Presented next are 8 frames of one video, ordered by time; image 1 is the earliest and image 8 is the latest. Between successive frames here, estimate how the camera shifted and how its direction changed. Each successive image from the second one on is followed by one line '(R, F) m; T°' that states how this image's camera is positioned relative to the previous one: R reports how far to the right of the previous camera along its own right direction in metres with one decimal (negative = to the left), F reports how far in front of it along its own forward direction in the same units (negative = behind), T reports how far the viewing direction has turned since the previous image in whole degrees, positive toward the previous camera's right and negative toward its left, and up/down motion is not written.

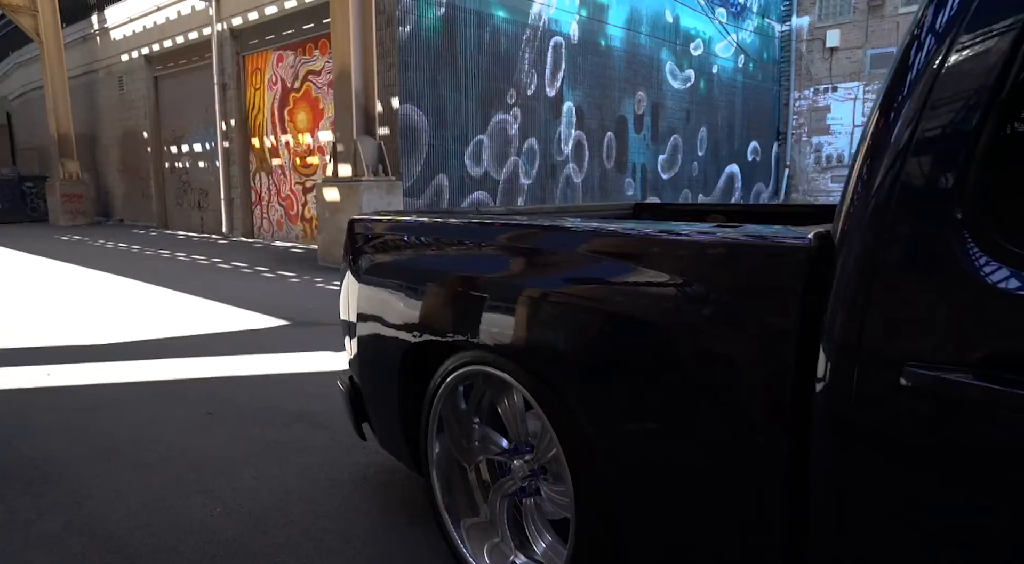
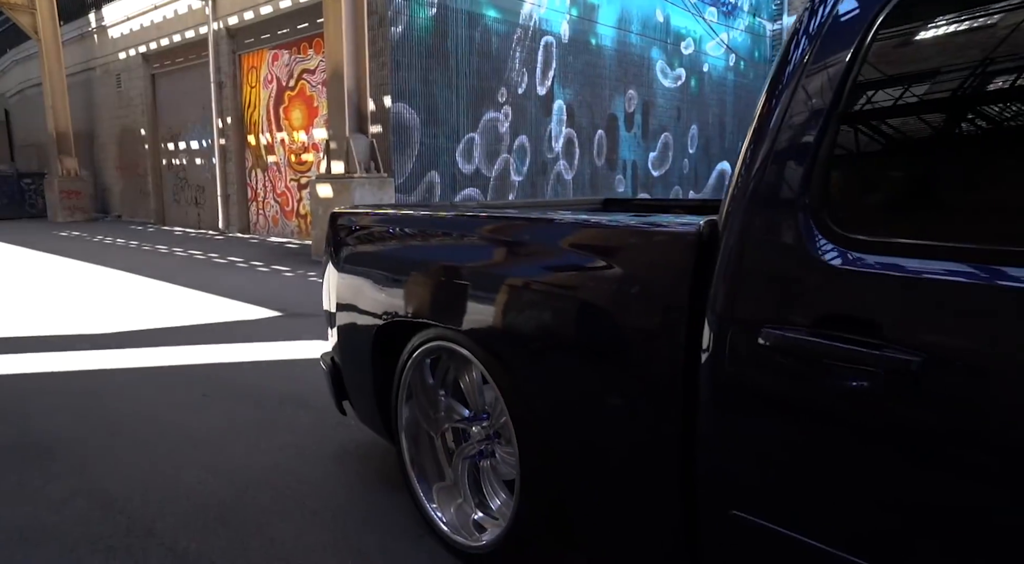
(+0.1, -0.3) m; 0°
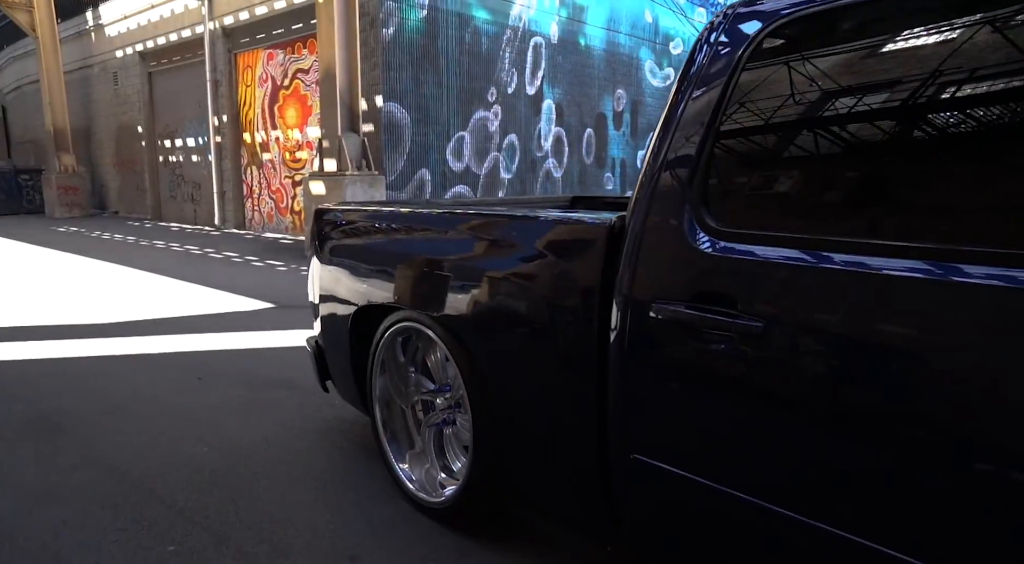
(+0.1, -0.3) m; 0°
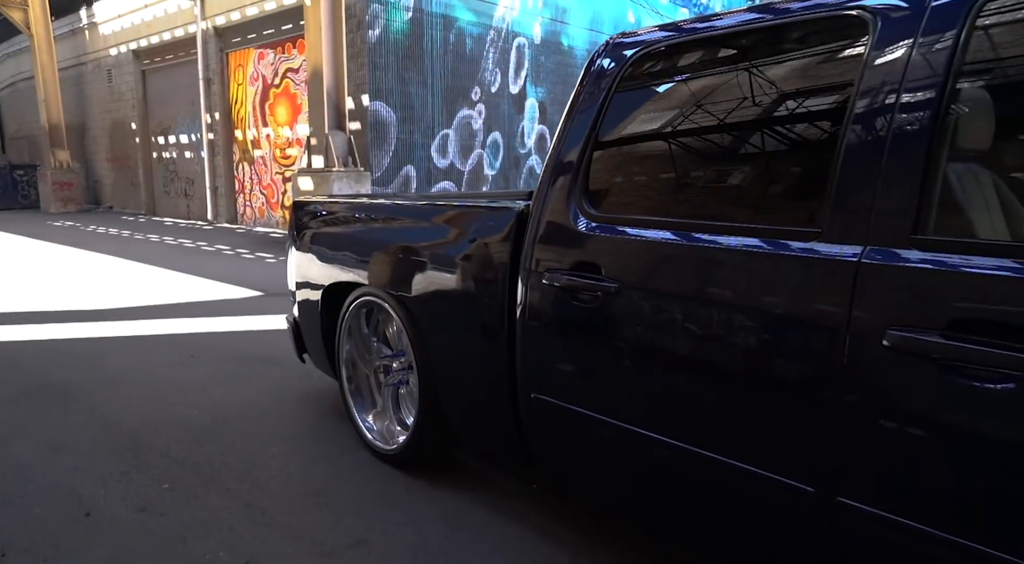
(+0.2, -0.5) m; 0°
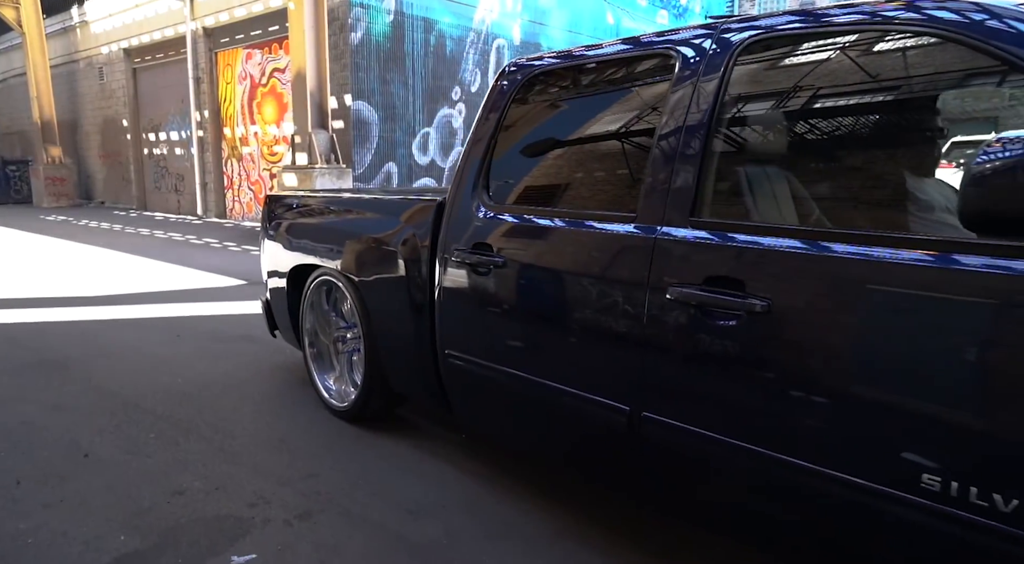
(+0.3, -0.6) m; +1°
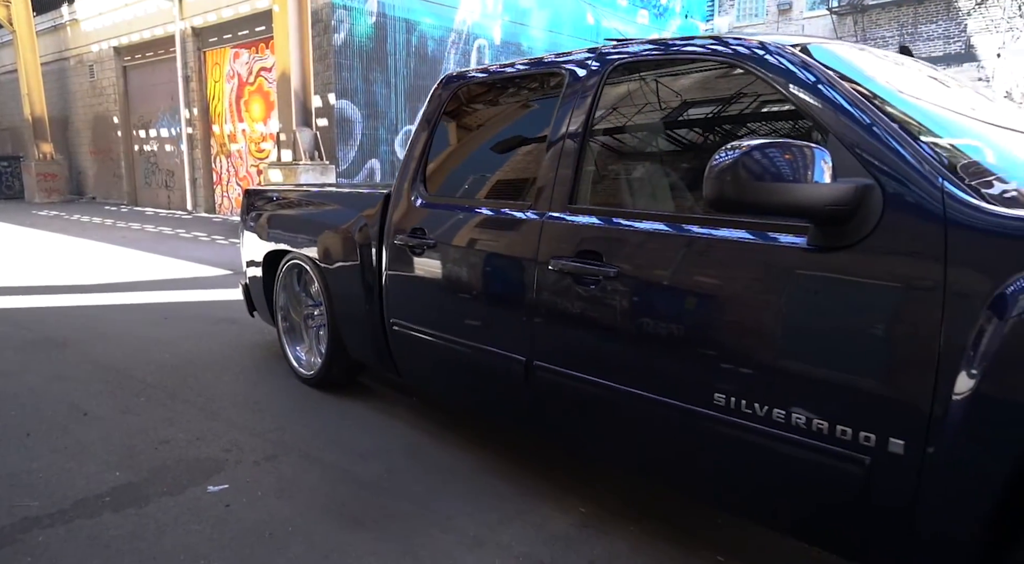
(+0.3, -0.5) m; +1°
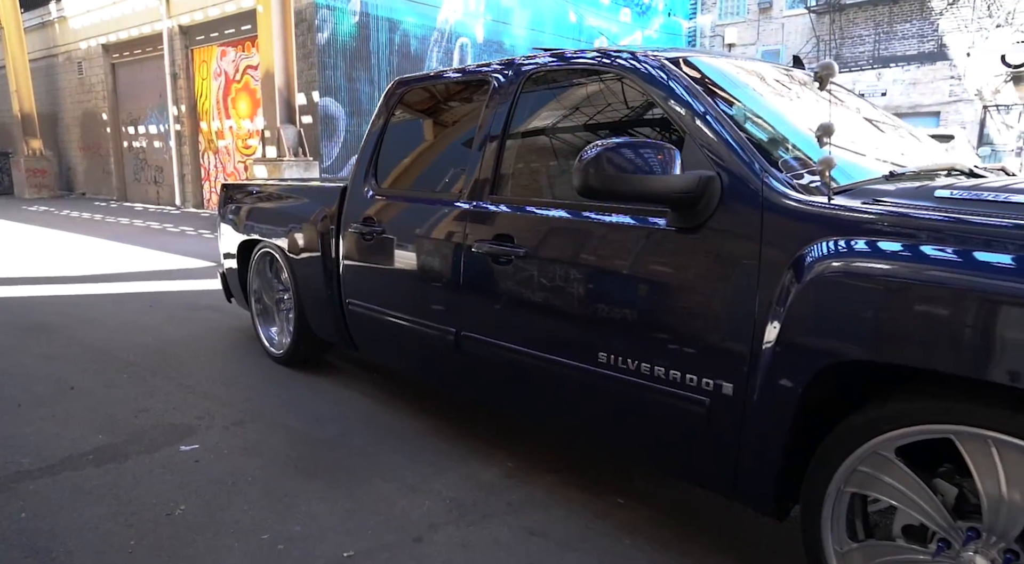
(+0.3, -0.4) m; +1°
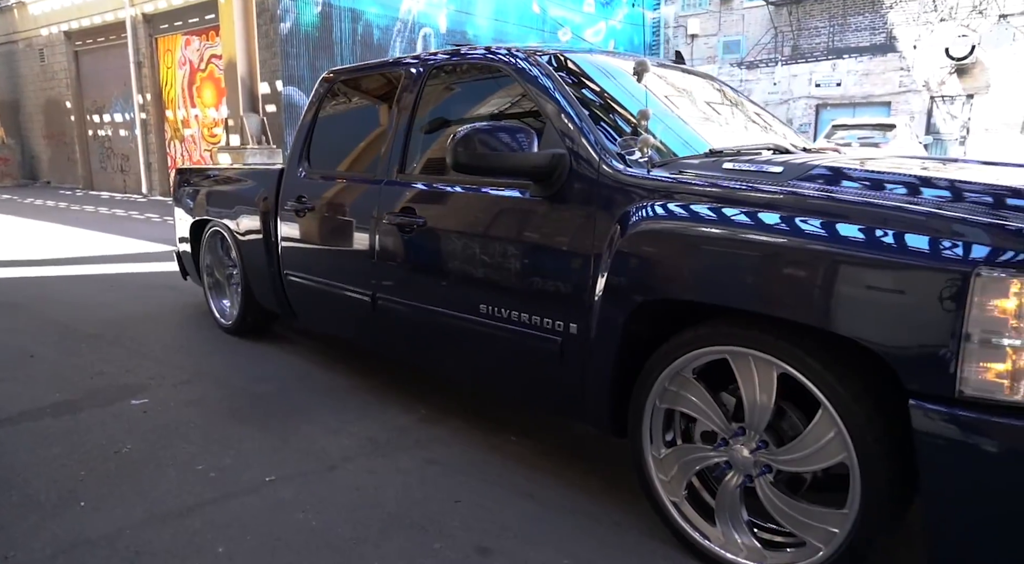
(+0.3, -0.4) m; +2°
